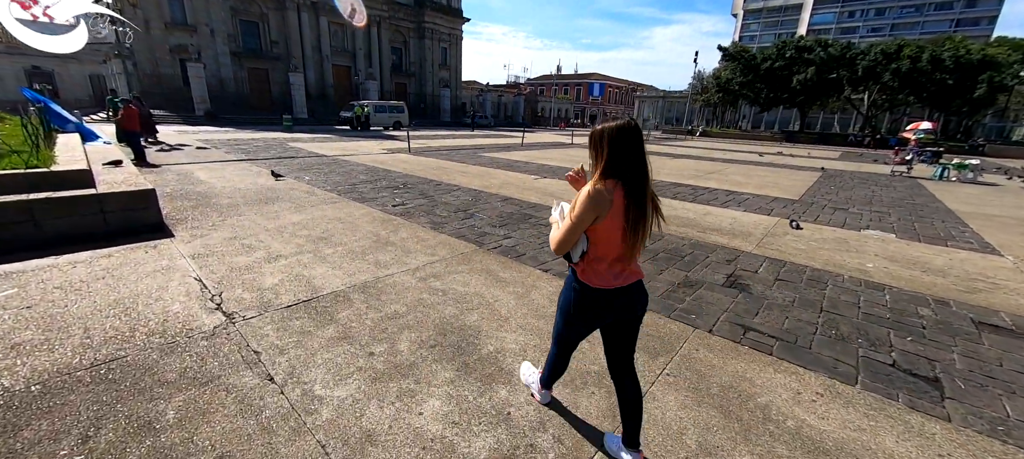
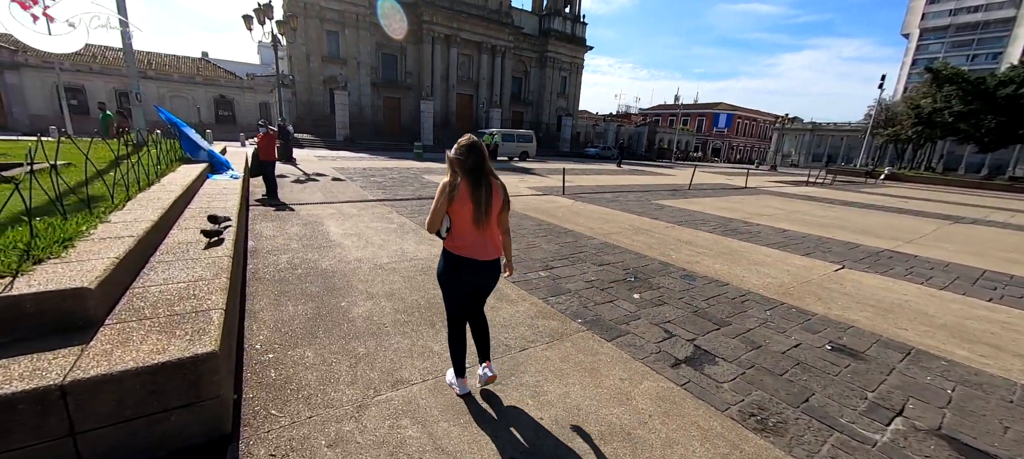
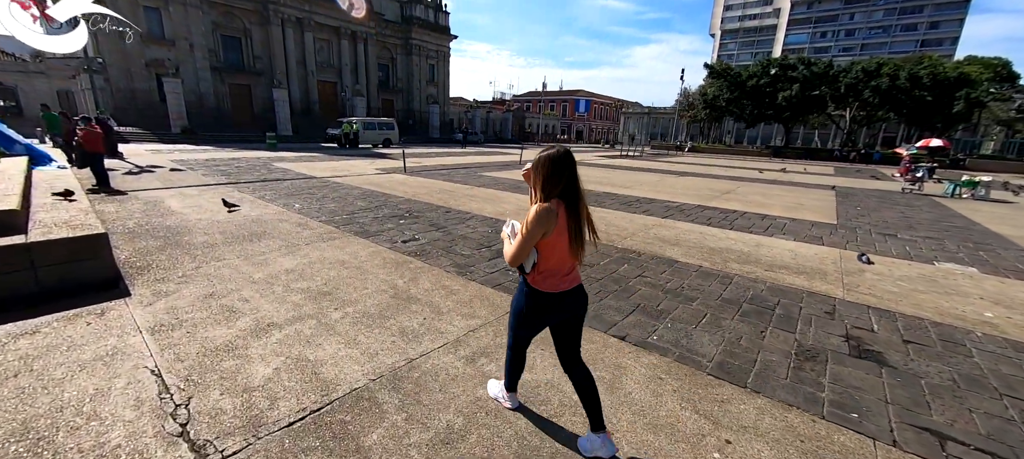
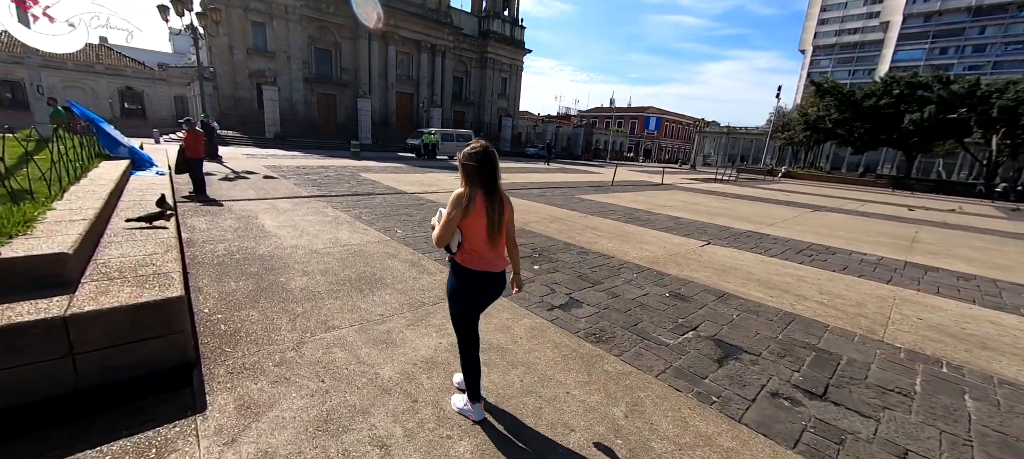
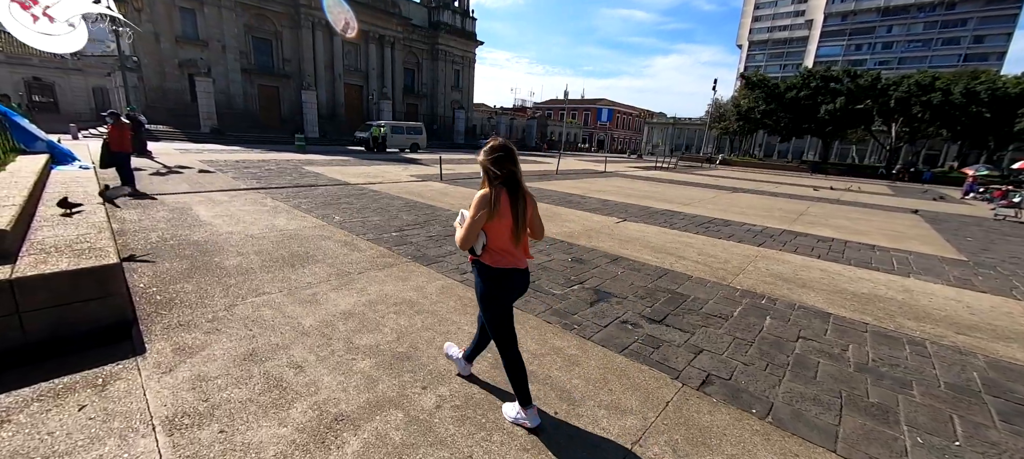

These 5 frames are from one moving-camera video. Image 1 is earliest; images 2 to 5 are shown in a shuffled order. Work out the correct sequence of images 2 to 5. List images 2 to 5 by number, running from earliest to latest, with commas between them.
3, 5, 4, 2
